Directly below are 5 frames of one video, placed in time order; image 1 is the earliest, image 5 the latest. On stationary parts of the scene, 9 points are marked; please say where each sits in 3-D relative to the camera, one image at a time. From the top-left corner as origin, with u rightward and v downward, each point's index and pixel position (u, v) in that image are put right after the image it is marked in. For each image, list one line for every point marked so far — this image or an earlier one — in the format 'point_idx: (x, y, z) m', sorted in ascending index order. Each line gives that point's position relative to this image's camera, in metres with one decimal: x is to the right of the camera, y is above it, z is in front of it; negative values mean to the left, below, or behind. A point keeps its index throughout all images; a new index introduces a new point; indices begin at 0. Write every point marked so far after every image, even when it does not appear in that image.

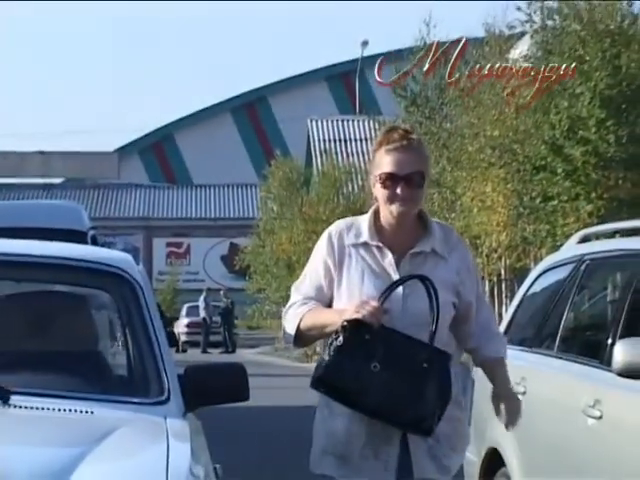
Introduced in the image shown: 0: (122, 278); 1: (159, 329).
0: (-0.7, -0.1, +4.7) m
1: (-0.6, -0.3, +4.6) m
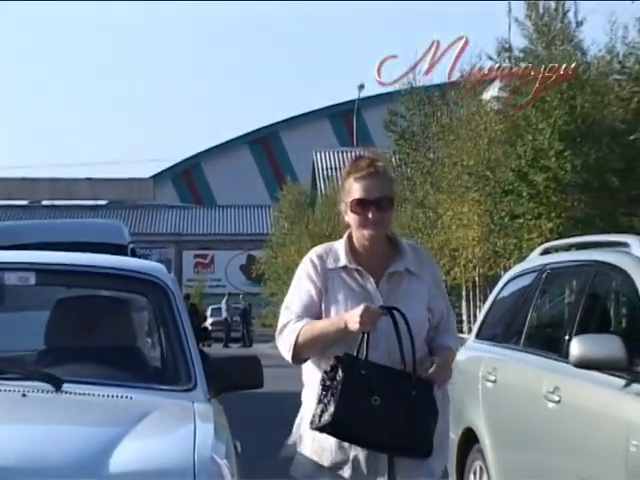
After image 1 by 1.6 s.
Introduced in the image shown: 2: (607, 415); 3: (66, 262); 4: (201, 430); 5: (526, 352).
0: (-0.7, -0.2, +5.6) m
1: (-0.5, -0.3, +5.5) m
2: (+1.2, -0.7, +5.5) m
3: (-1.1, -0.1, +5.6) m
4: (-0.4, -0.7, +4.8) m
5: (+0.9, -0.5, +6.0) m
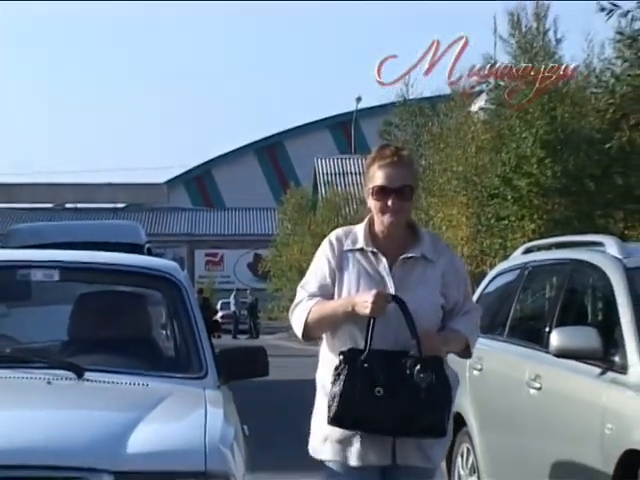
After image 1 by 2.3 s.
0: (-0.7, -0.2, +6.1) m
1: (-0.5, -0.3, +6.0) m
2: (+1.2, -0.7, +5.9) m
3: (-1.1, -0.1, +6.1) m
4: (-0.4, -0.7, +5.3) m
5: (+0.9, -0.5, +6.5) m
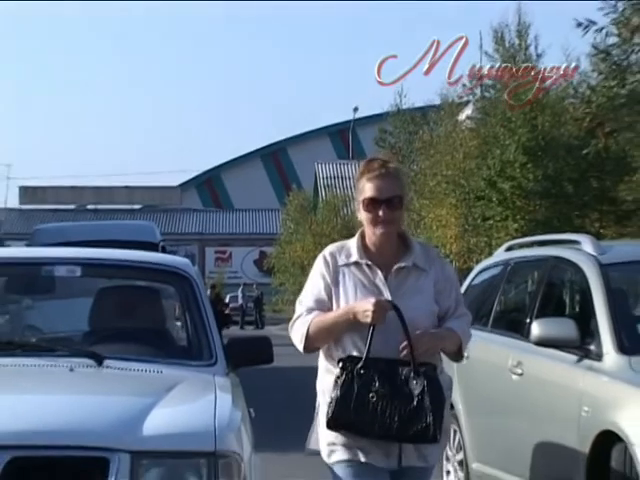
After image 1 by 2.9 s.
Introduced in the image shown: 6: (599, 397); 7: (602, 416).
0: (-0.7, -0.2, +6.6) m
1: (-0.5, -0.3, +6.5) m
2: (+1.2, -0.7, +6.4) m
3: (-1.1, -0.1, +6.6) m
4: (-0.4, -0.7, +5.8) m
5: (+0.9, -0.5, +7.0) m
6: (+1.4, -0.8, +7.0) m
7: (+1.4, -0.9, +7.0) m
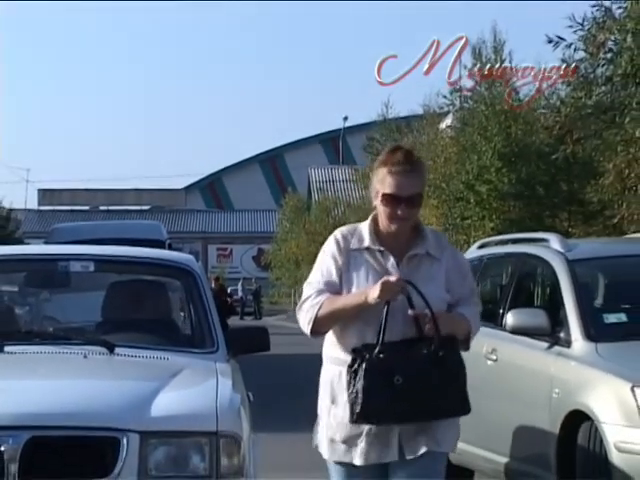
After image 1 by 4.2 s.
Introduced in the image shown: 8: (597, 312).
0: (-0.7, -0.2, +7.2) m
1: (-0.6, -0.3, +7.1) m
2: (+1.1, -0.7, +7.0) m
3: (-1.1, -0.1, +7.2) m
4: (-0.5, -0.7, +6.4) m
5: (+0.9, -0.5, +7.6) m
6: (+1.4, -0.8, +7.6) m
7: (+1.4, -0.9, +7.6) m
8: (+1.7, -0.4, +8.0) m
